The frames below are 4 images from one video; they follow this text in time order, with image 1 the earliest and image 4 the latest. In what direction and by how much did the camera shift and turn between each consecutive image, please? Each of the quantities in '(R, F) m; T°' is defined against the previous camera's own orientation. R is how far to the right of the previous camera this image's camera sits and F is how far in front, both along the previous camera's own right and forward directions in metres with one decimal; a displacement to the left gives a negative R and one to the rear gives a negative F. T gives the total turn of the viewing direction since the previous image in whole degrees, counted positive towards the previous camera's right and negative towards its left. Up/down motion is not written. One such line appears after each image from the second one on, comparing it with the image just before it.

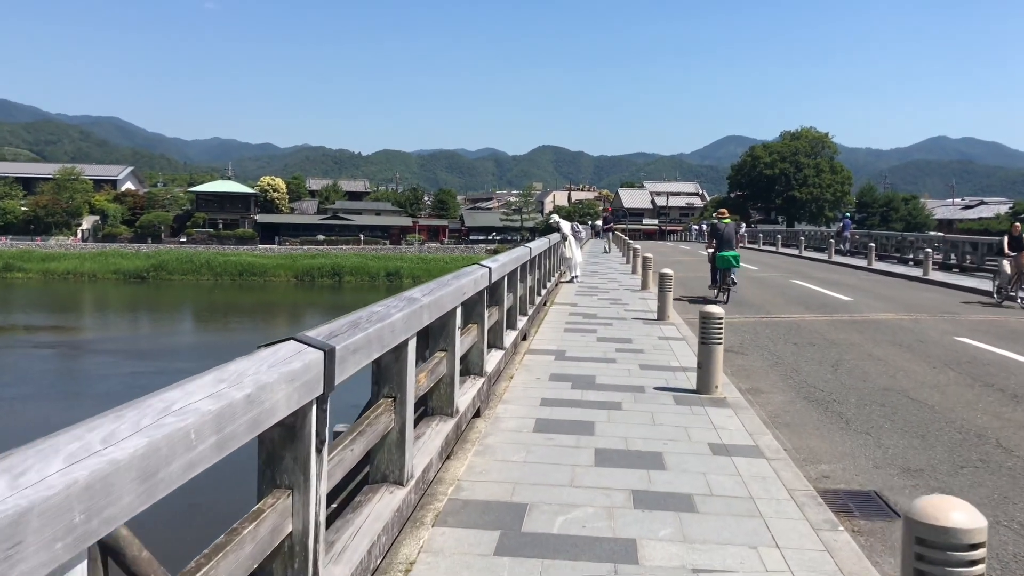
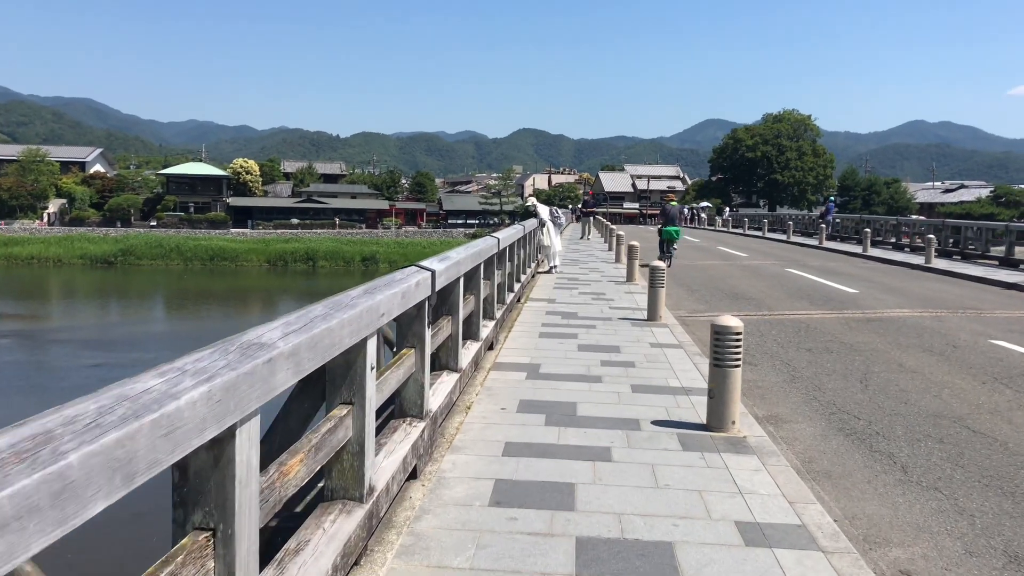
(+0.2, +1.7) m; +1°
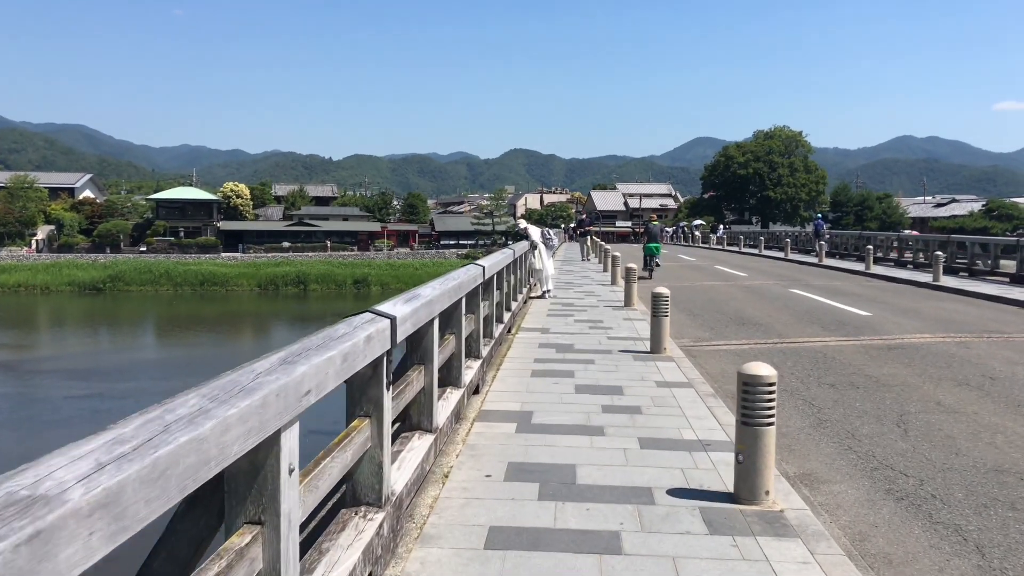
(+0.1, +1.0) m; 0°
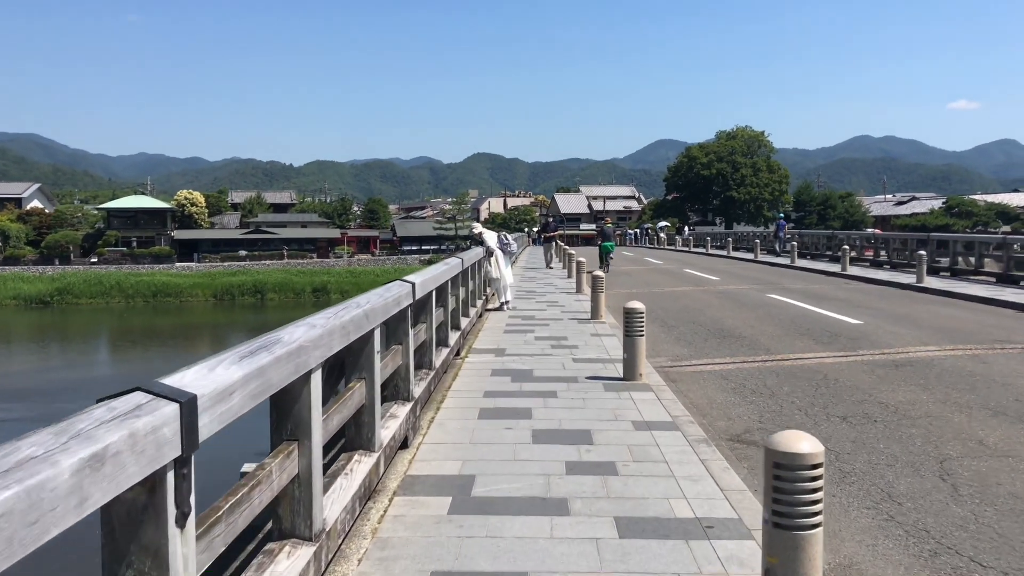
(+0.2, +1.6) m; +2°
